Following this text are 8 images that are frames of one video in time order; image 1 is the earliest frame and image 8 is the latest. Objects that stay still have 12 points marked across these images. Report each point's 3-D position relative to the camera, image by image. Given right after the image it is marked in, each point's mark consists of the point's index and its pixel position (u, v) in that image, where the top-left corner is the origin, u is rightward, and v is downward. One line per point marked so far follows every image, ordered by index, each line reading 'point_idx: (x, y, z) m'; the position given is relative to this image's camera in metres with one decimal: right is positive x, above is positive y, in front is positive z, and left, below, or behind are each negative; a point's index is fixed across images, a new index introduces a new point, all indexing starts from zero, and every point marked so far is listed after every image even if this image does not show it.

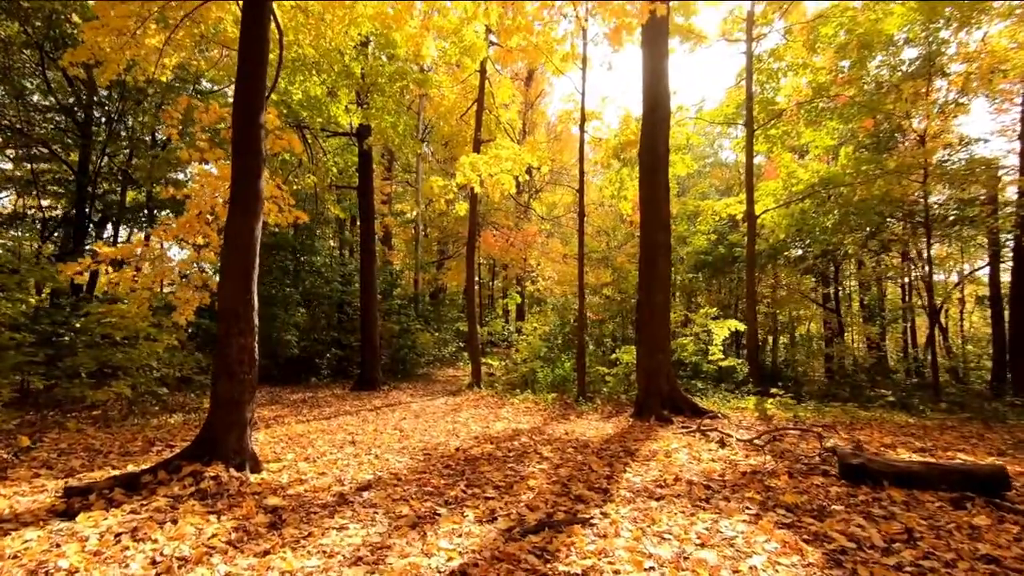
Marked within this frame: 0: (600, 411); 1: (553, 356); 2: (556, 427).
0: (+1.7, -2.3, +9.2) m
1: (+1.1, -1.9, +13.8) m
2: (+0.7, -2.2, +7.6) m
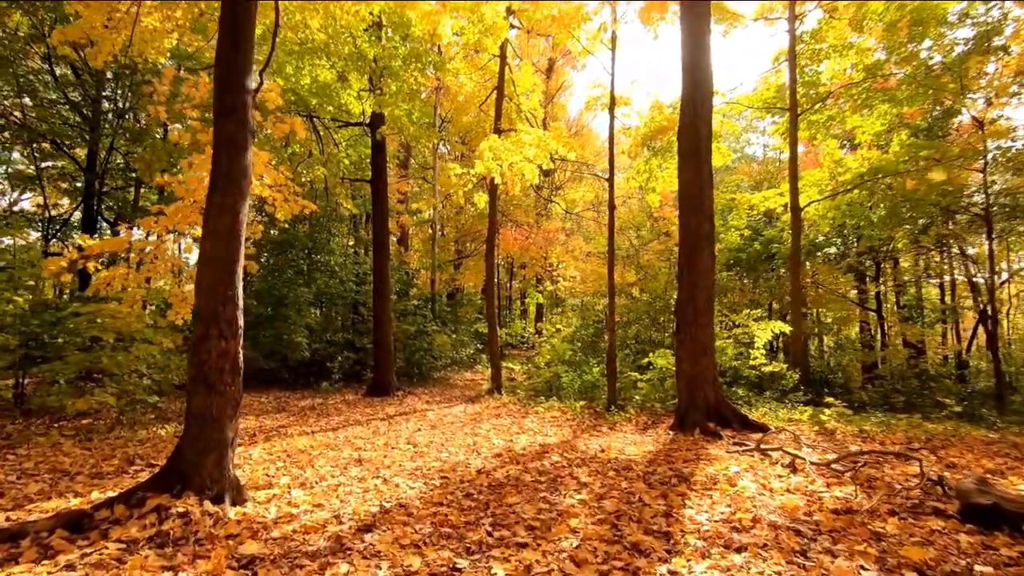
0: (+2.1, -2.3, +8.3) m
1: (+1.7, -1.9, +12.9) m
2: (+1.1, -2.1, +6.7) m
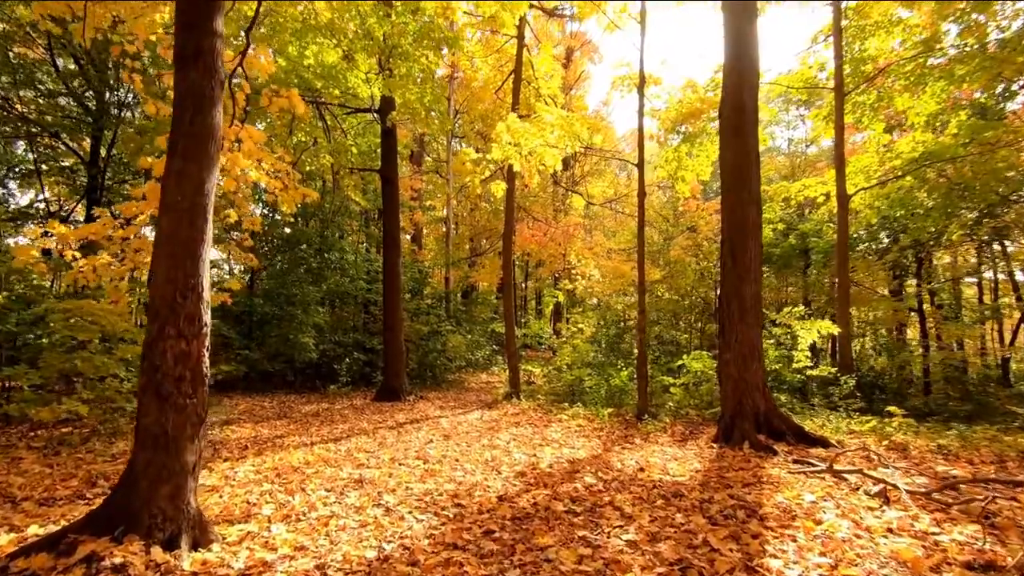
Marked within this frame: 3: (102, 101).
0: (+2.4, -2.2, +7.4) m
1: (+2.2, -1.8, +12.1) m
2: (+1.4, -2.0, +5.9) m
3: (-9.9, +4.5, +11.9) m
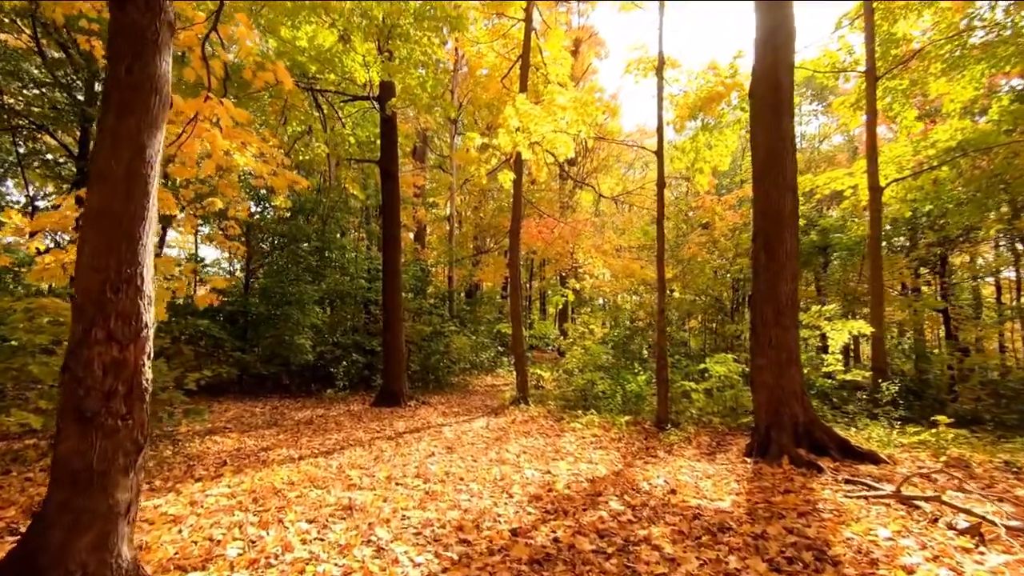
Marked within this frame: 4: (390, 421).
0: (+2.5, -2.1, +6.8) m
1: (+2.3, -1.8, +11.4) m
2: (+1.5, -2.0, +5.2) m
3: (-9.7, +4.5, +11.4) m
4: (-2.0, -2.2, +8.0) m
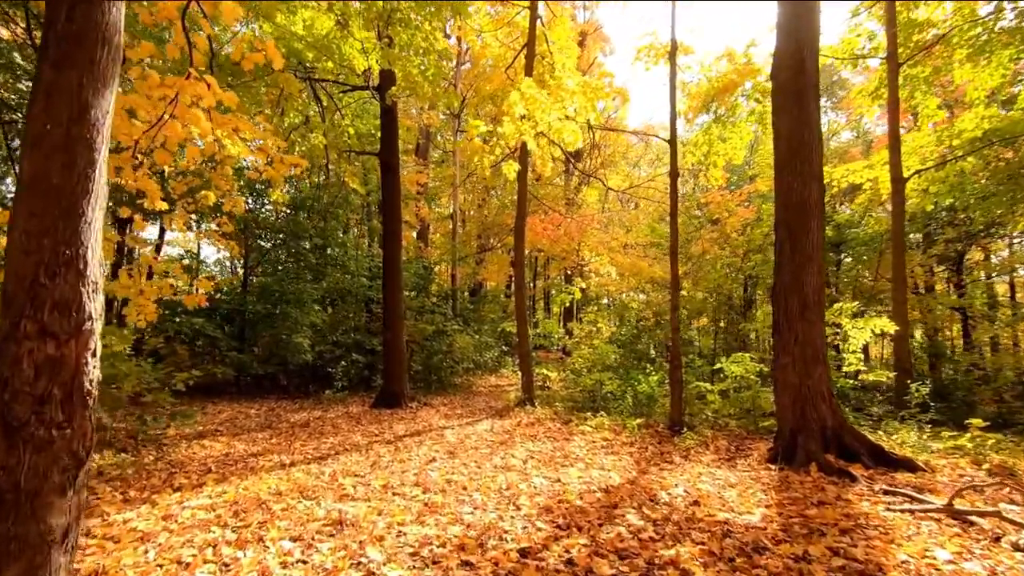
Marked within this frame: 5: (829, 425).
0: (+2.6, -2.1, +6.4) m
1: (+2.4, -1.7, +11.0) m
2: (+1.6, -1.9, +4.8) m
3: (-9.6, +4.6, +11.0) m
4: (-1.9, -2.1, +7.6) m
5: (+3.5, -1.5, +5.5) m
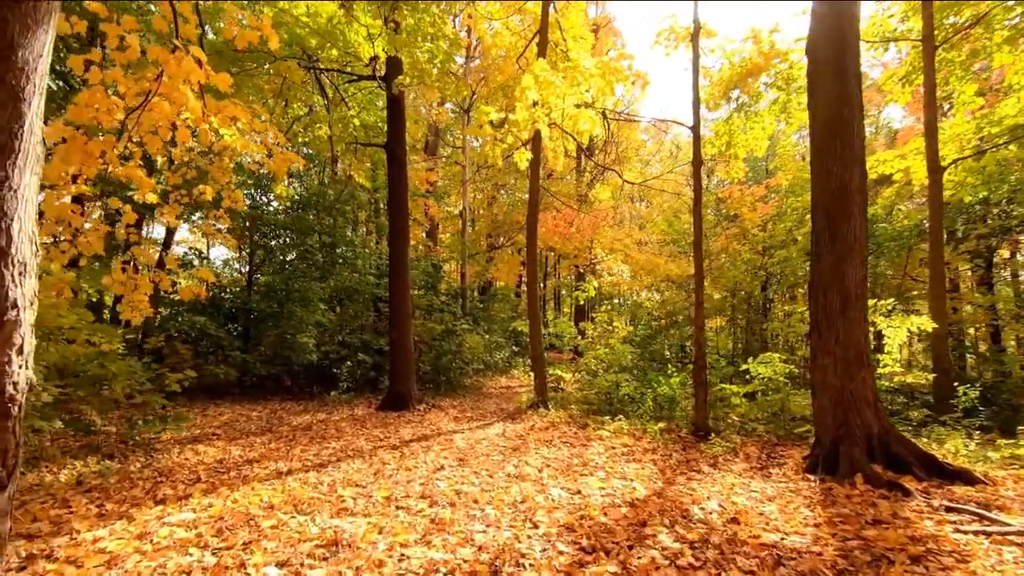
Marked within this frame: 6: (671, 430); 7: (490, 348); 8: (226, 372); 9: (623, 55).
0: (+2.8, -2.0, +5.9) m
1: (+2.7, -1.7, +10.5) m
2: (+1.7, -1.9, +4.4) m
3: (-9.4, +4.6, +10.8) m
4: (-1.7, -2.0, +7.2) m
5: (+3.7, -1.5, +5.0) m
6: (+2.3, -2.1, +7.2) m
7: (-0.6, -1.7, +14.3) m
8: (-5.8, -1.7, +10.1) m
9: (+1.6, +3.4, +7.2) m
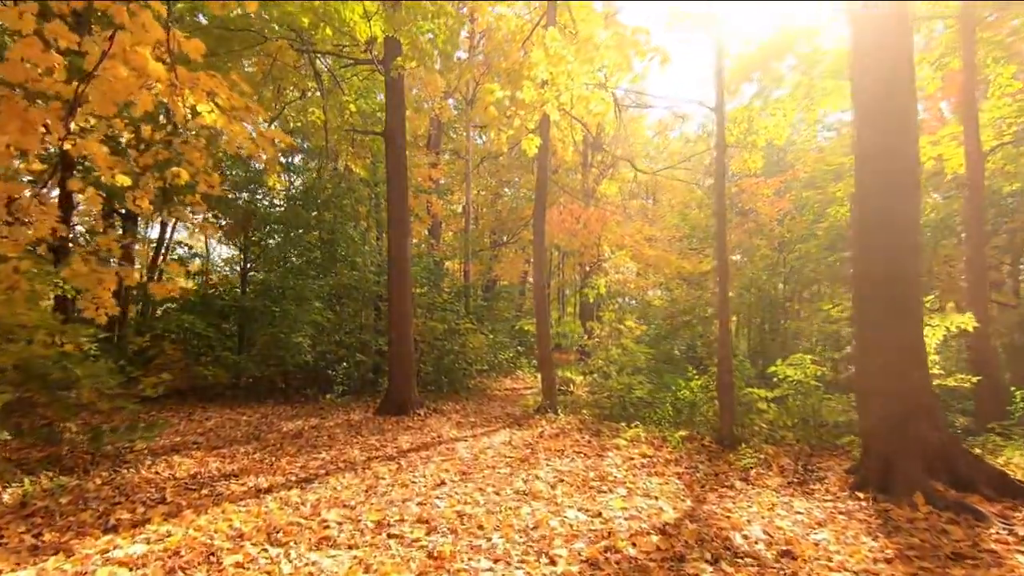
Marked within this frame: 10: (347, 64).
0: (+2.9, -1.9, +5.3) m
1: (+2.8, -1.6, +9.9) m
2: (+1.8, -1.8, +3.8) m
3: (-9.3, +4.7, +10.3) m
4: (-1.6, -2.0, +6.7) m
5: (+3.8, -1.4, +4.4) m
6: (+2.4, -2.0, +6.6) m
7: (-0.5, -1.7, +13.8) m
8: (-5.7, -1.7, +9.6) m
9: (+1.7, +3.5, +6.6) m
10: (-3.1, +4.1, +9.1) m
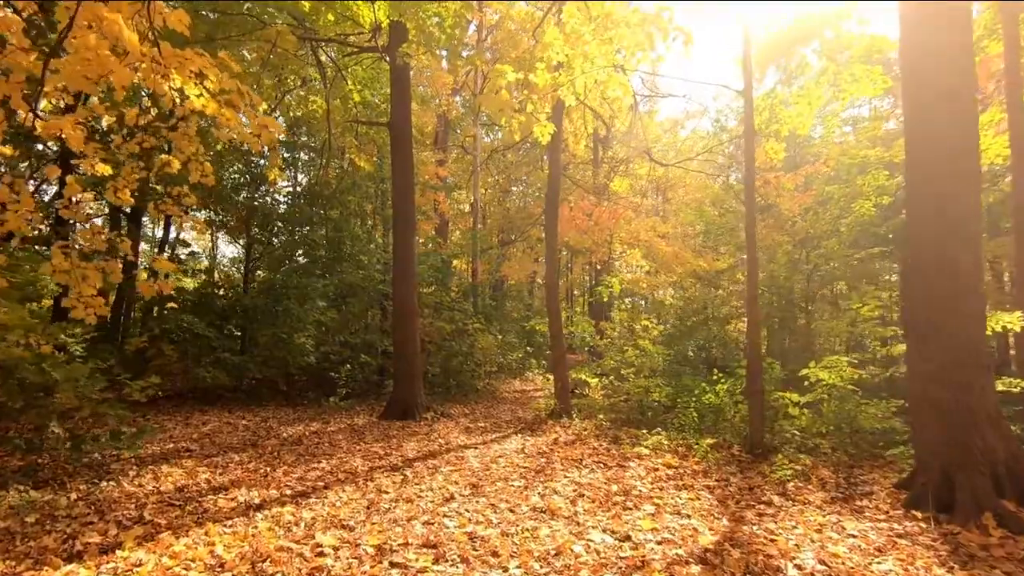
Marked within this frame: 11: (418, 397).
0: (+3.0, -1.9, +4.8) m
1: (+3.0, -1.6, +9.4) m
2: (+1.9, -1.8, +3.3) m
3: (-9.1, +4.7, +10.0) m
4: (-1.4, -1.9, +6.3) m
5: (+3.9, -1.4, +4.0) m
6: (+2.6, -2.0, +6.1) m
7: (-0.2, -1.6, +13.3) m
8: (-5.5, -1.6, +9.2) m
9: (+1.9, +3.5, +6.1) m
10: (-2.9, +4.2, +8.7) m
11: (-1.7, -2.0, +8.8) m
